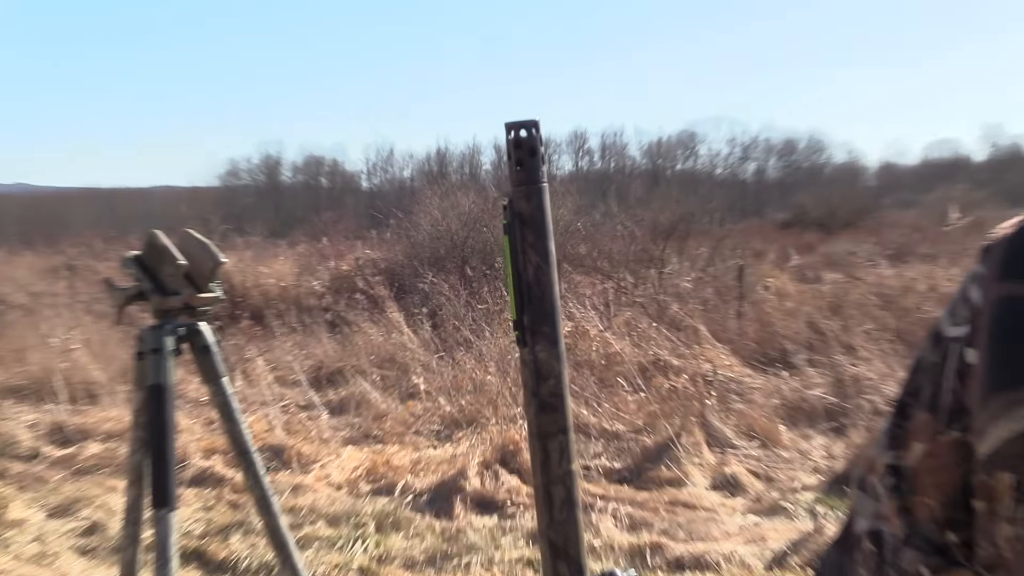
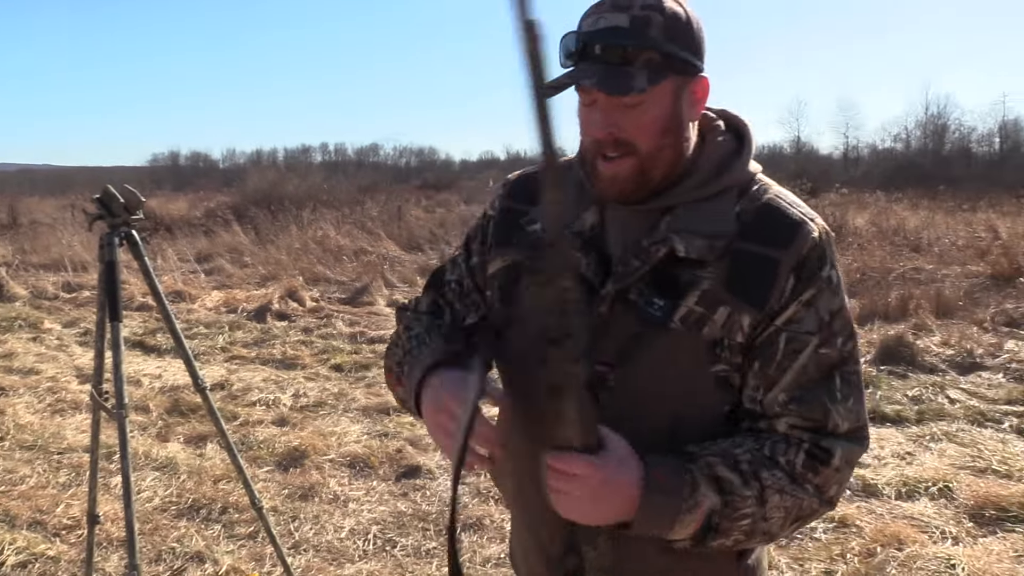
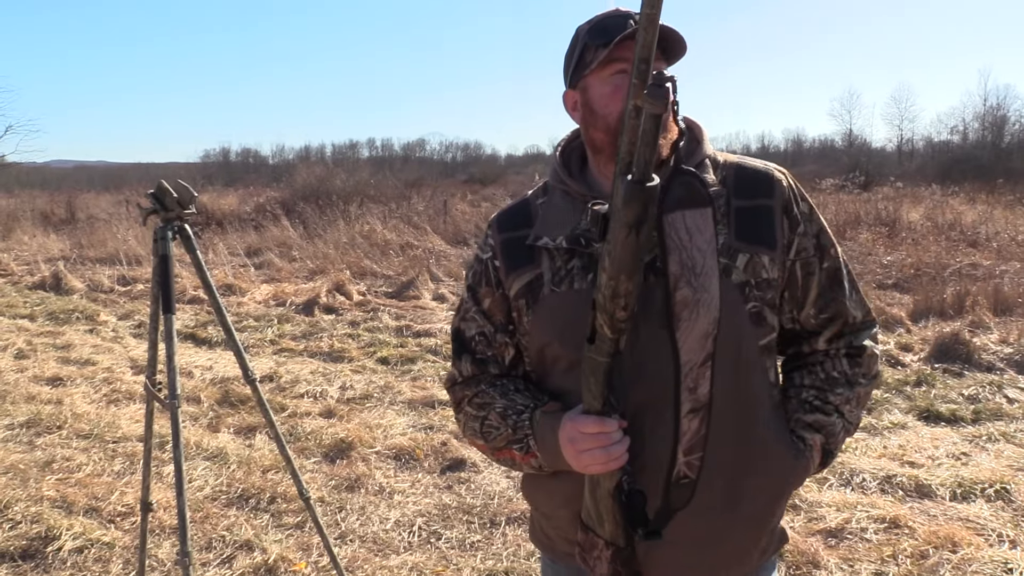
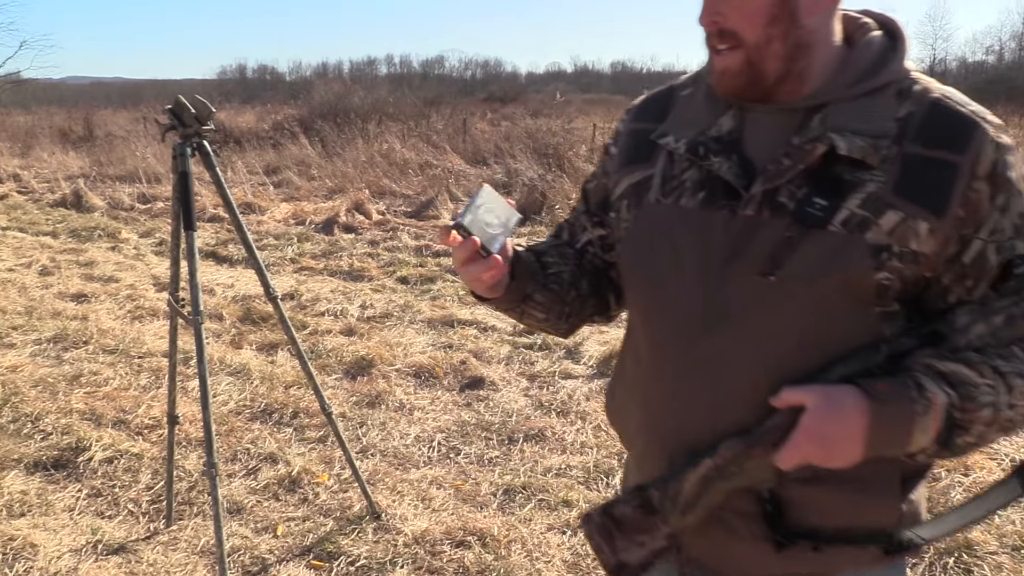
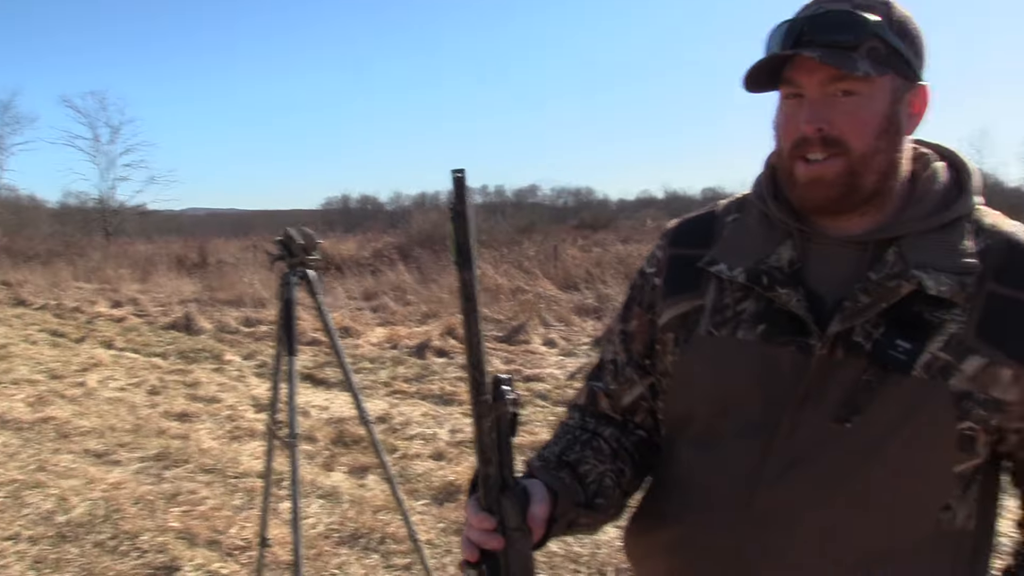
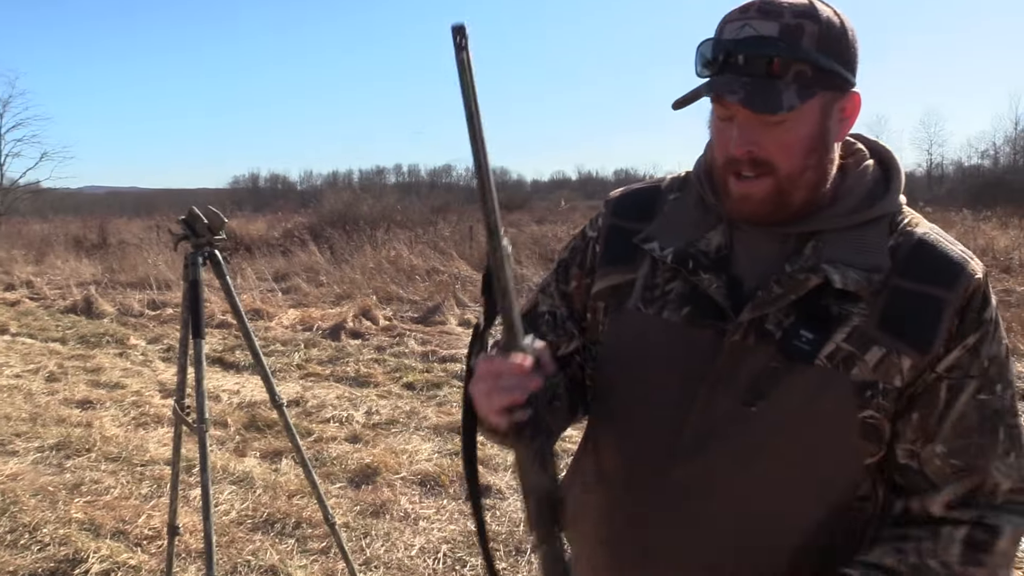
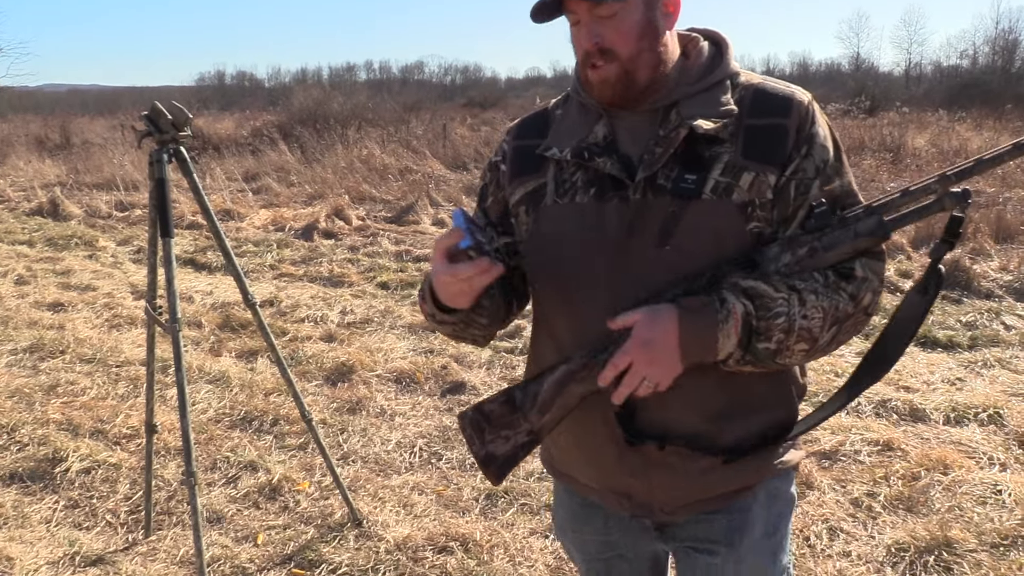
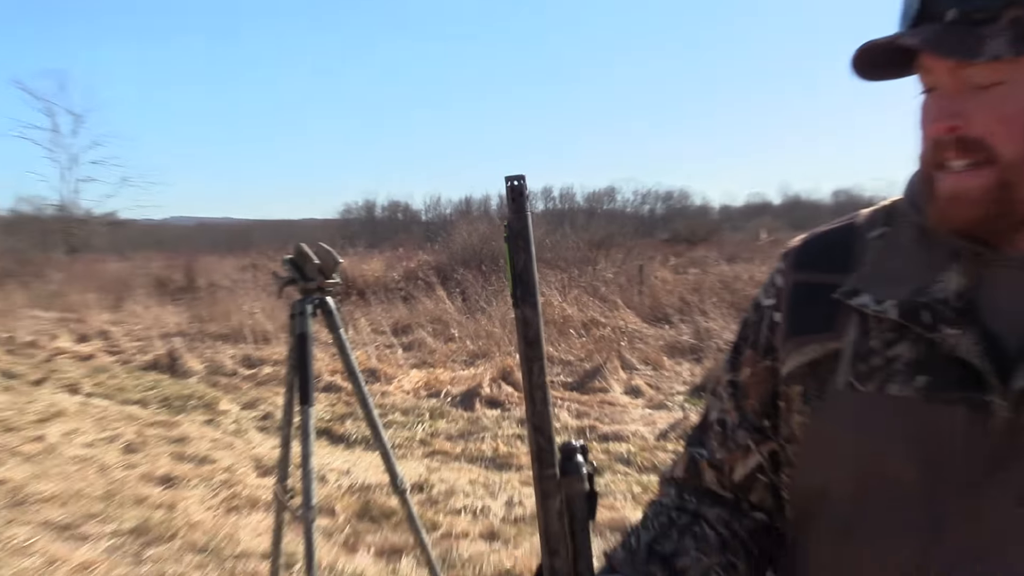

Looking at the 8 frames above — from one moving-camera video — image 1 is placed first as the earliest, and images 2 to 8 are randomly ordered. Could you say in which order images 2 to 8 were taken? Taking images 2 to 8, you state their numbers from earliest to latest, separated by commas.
8, 5, 6, 2, 3, 7, 4
